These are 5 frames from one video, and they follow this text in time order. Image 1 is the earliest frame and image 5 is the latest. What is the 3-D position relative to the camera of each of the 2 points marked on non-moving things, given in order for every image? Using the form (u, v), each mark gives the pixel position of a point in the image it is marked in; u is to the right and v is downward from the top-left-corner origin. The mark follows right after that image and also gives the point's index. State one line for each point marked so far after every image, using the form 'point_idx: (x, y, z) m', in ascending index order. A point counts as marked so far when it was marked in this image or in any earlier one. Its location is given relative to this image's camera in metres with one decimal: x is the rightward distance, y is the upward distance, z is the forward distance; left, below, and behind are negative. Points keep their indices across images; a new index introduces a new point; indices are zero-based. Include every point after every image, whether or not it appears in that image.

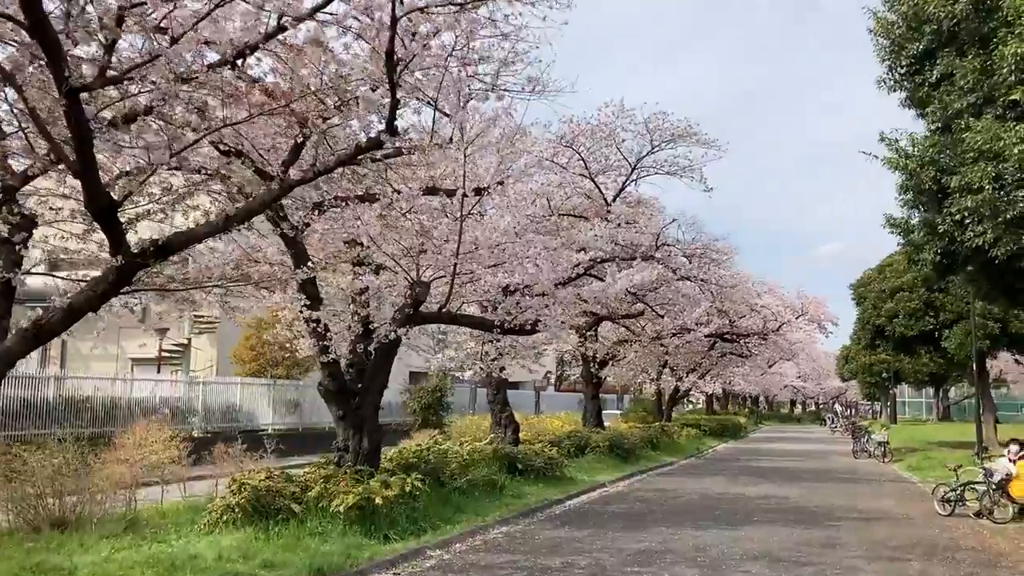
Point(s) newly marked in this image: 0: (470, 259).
0: (-0.6, +0.4, +12.5) m
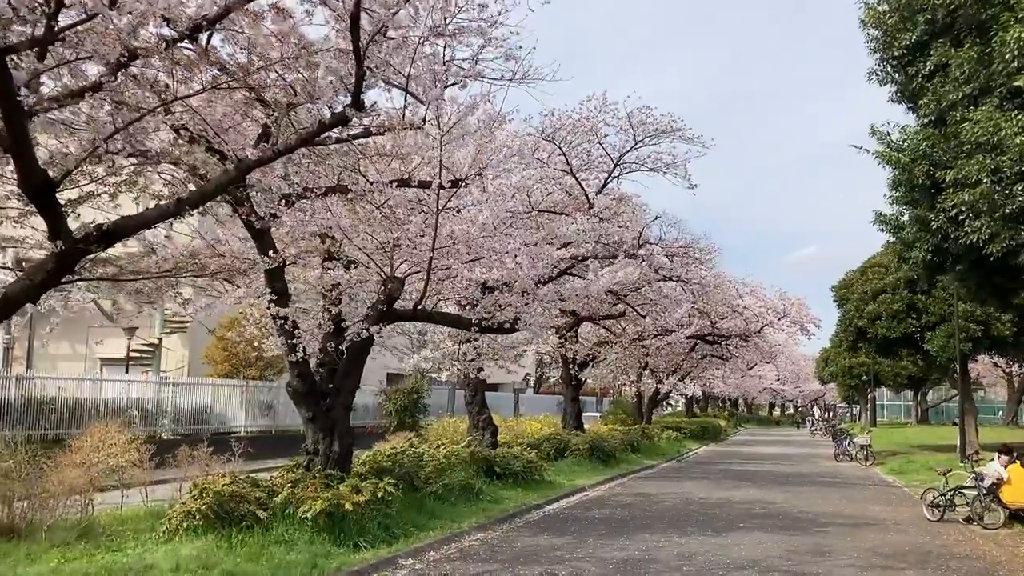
0: (-0.8, +0.4, +12.0) m
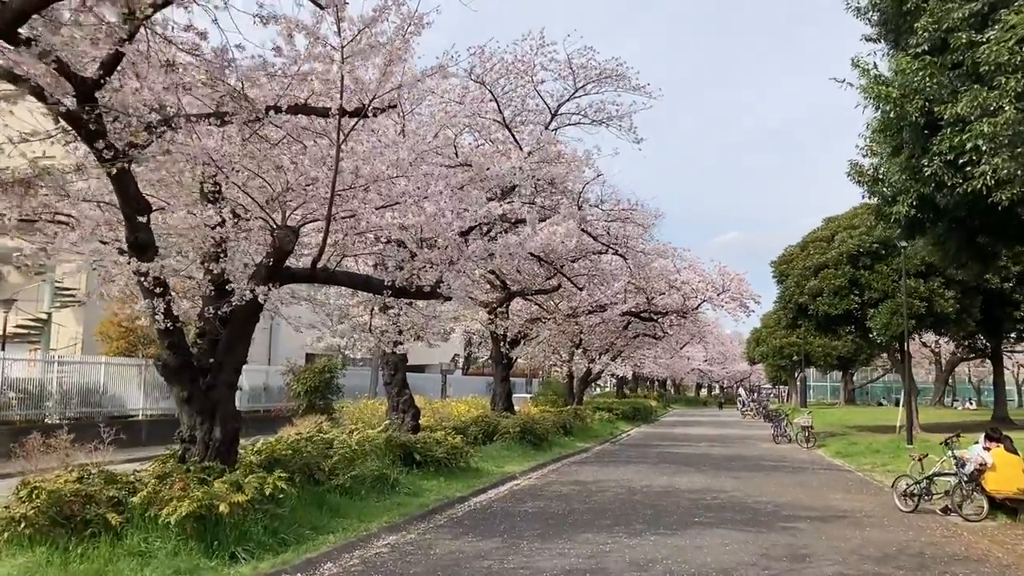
0: (-1.7, +0.9, +10.0) m
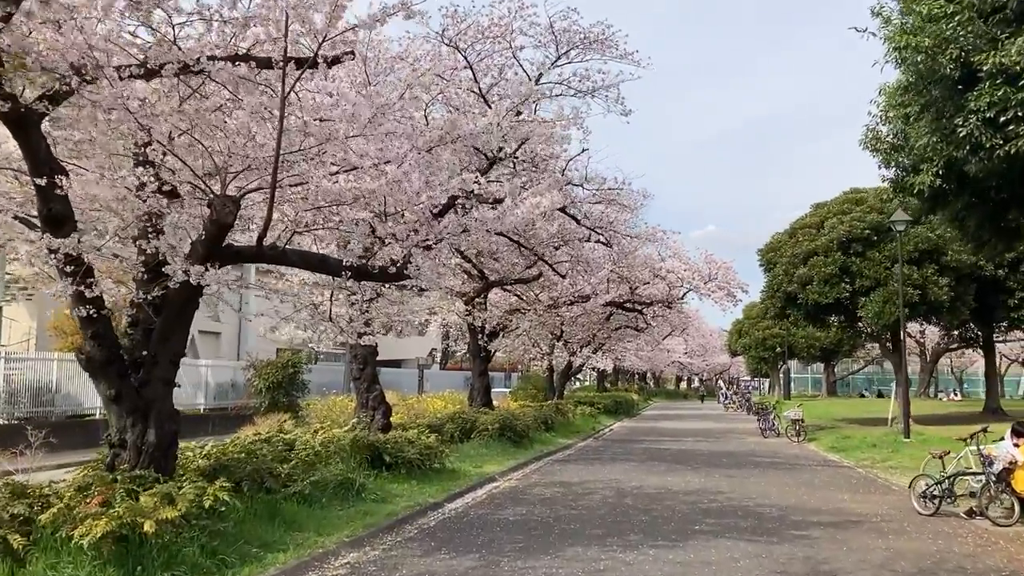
0: (-1.9, +1.1, +8.7) m
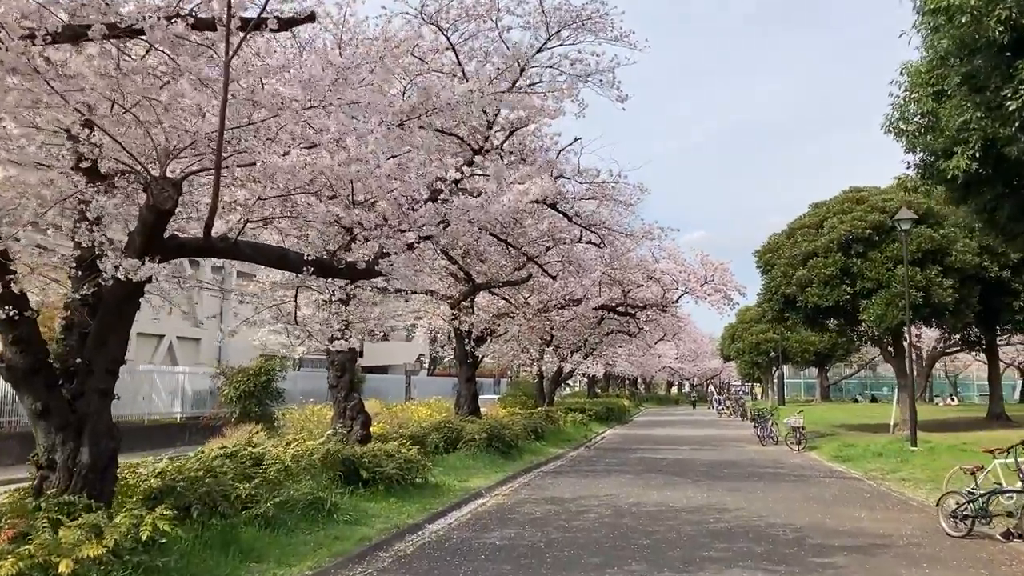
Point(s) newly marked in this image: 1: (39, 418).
0: (-2.0, +1.1, +7.6) m
1: (-3.8, -1.0, +7.4) m
